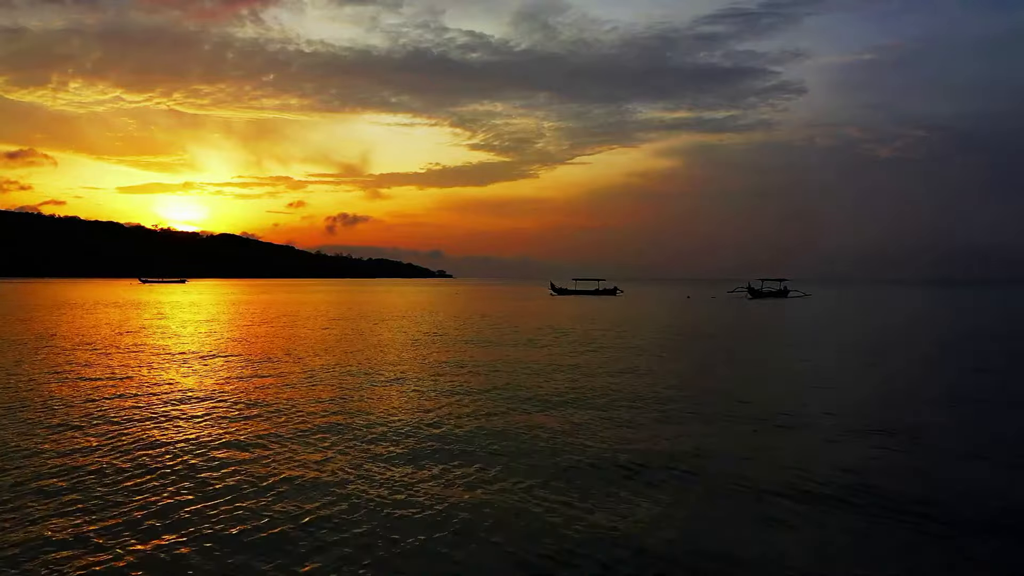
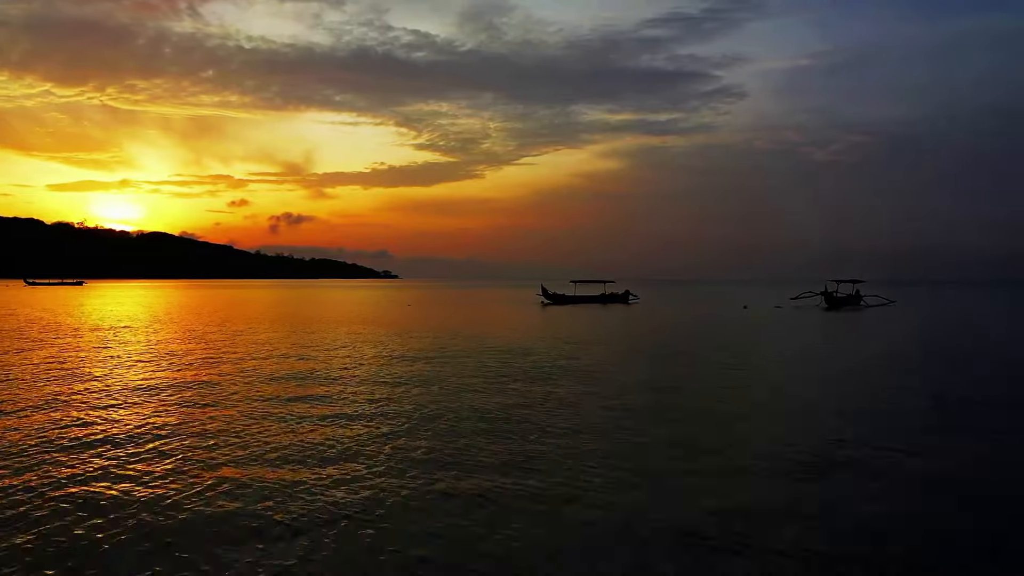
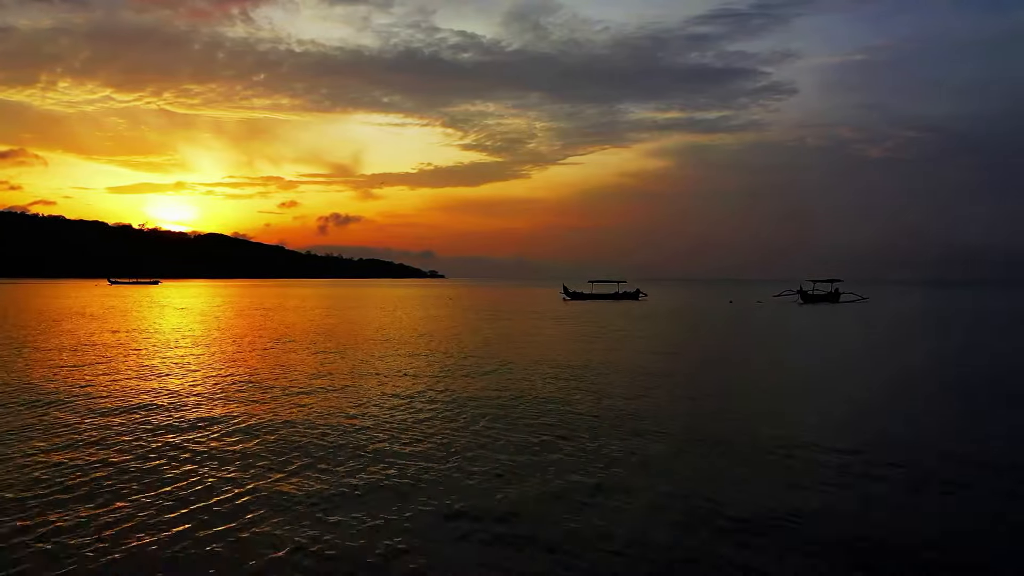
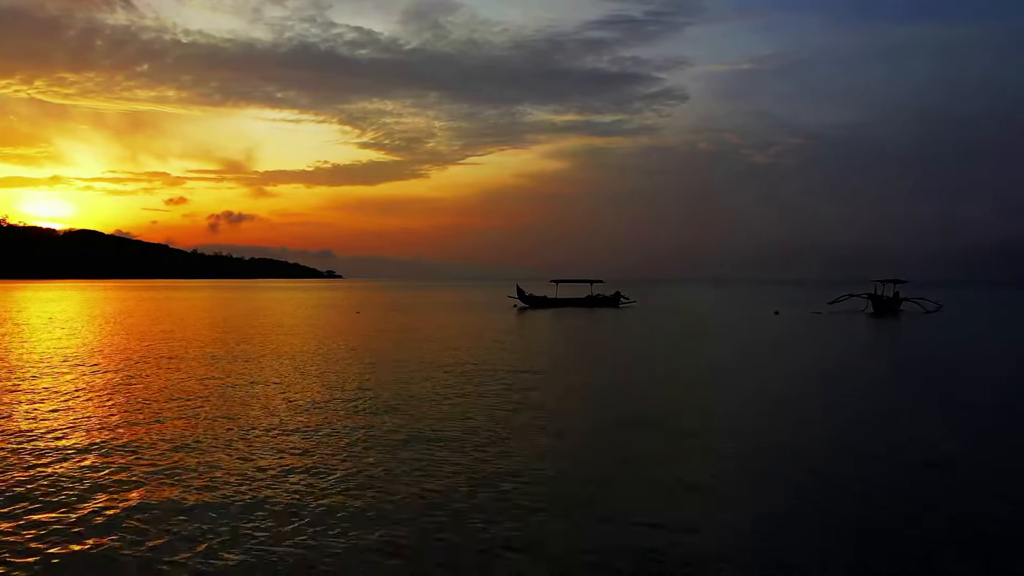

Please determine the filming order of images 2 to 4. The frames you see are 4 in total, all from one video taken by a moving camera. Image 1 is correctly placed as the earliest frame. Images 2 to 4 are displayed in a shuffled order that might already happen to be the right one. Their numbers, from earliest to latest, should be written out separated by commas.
3, 2, 4
